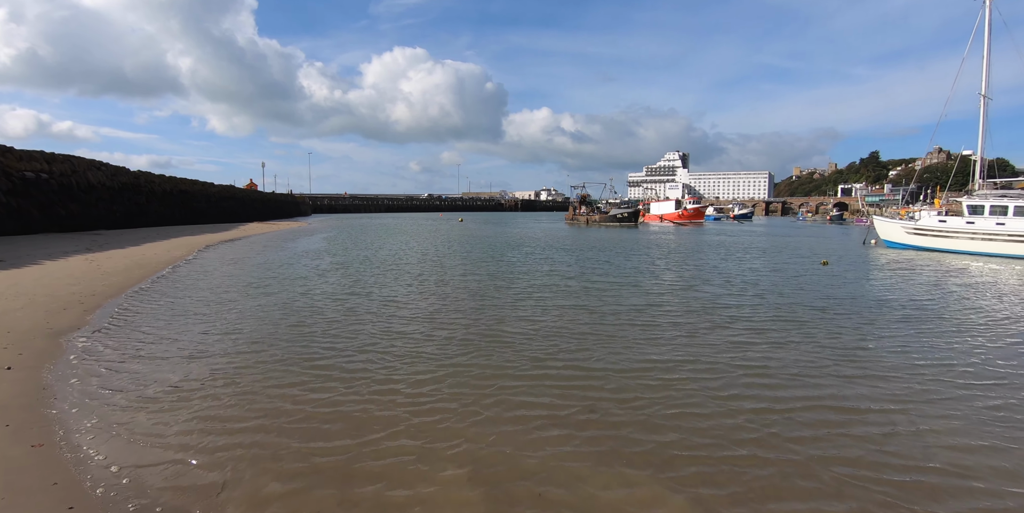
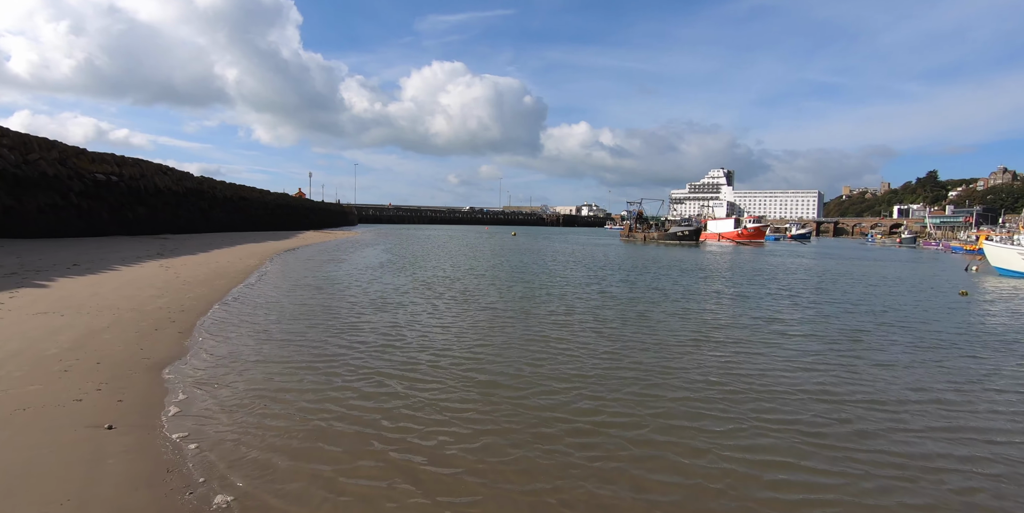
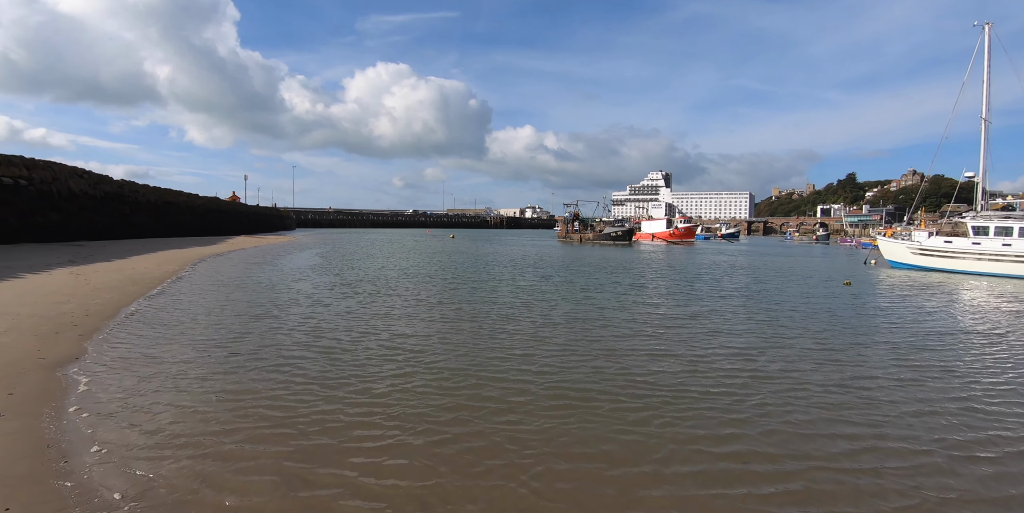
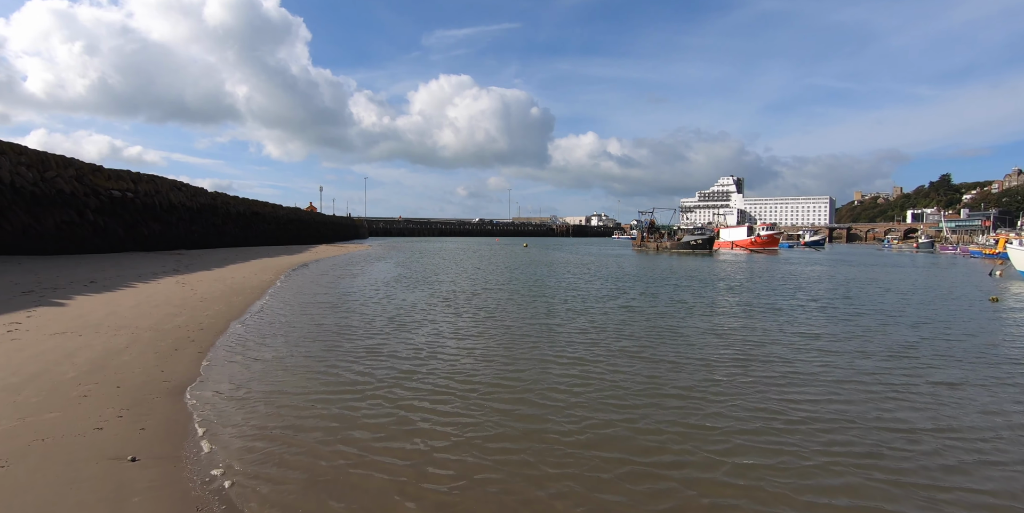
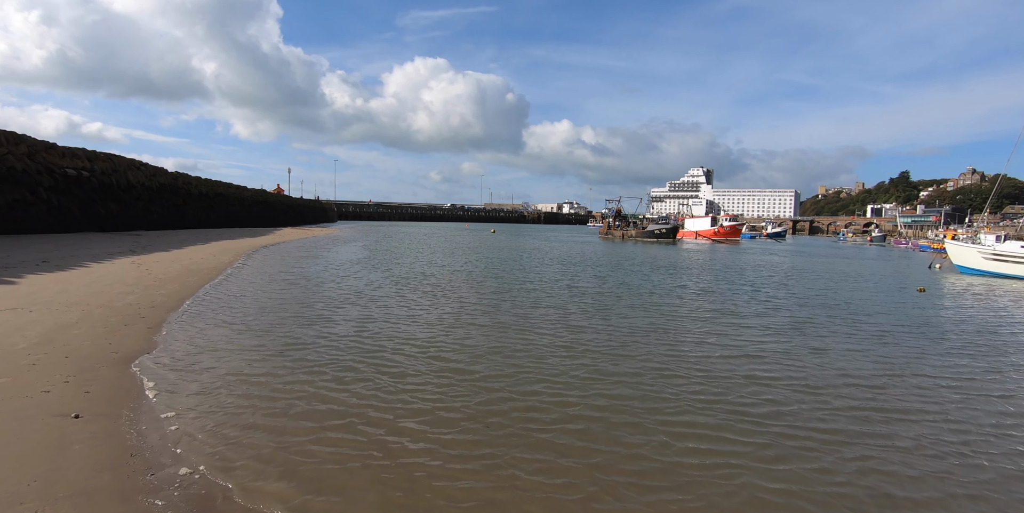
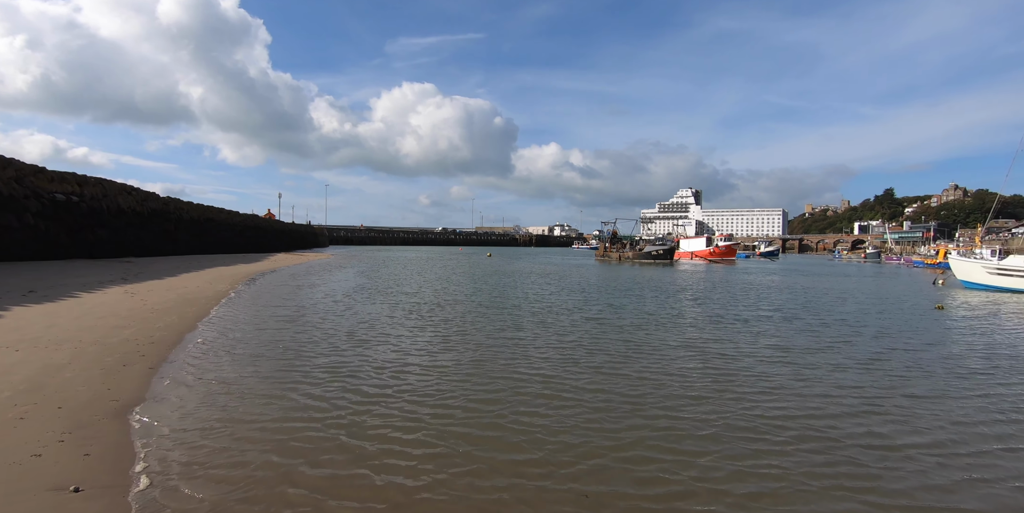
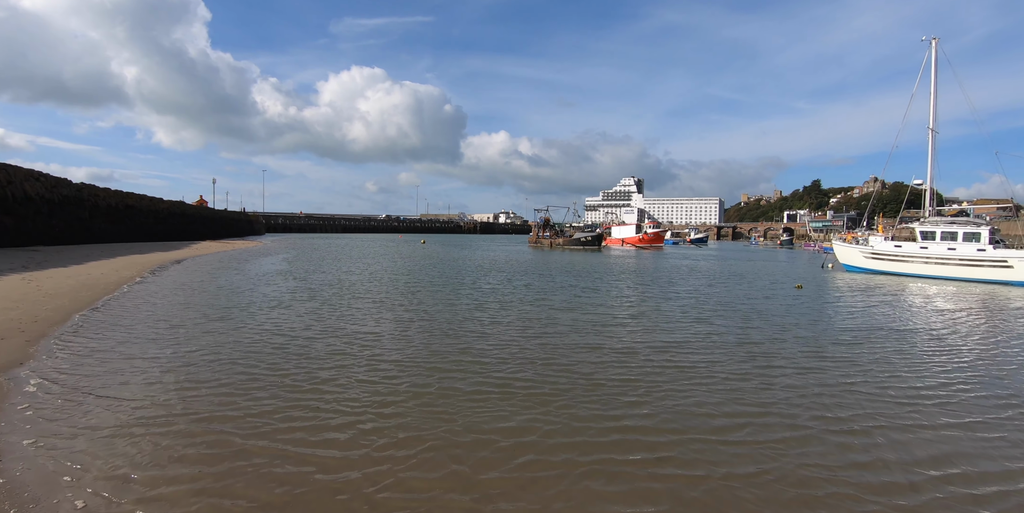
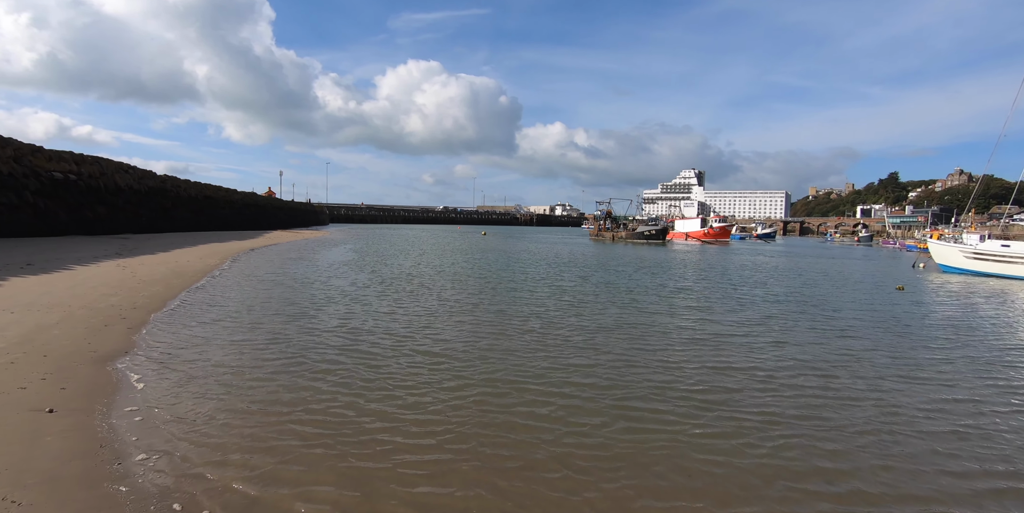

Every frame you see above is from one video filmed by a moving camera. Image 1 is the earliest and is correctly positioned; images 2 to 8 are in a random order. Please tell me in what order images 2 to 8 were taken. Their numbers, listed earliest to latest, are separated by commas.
7, 3, 8, 5, 2, 4, 6
